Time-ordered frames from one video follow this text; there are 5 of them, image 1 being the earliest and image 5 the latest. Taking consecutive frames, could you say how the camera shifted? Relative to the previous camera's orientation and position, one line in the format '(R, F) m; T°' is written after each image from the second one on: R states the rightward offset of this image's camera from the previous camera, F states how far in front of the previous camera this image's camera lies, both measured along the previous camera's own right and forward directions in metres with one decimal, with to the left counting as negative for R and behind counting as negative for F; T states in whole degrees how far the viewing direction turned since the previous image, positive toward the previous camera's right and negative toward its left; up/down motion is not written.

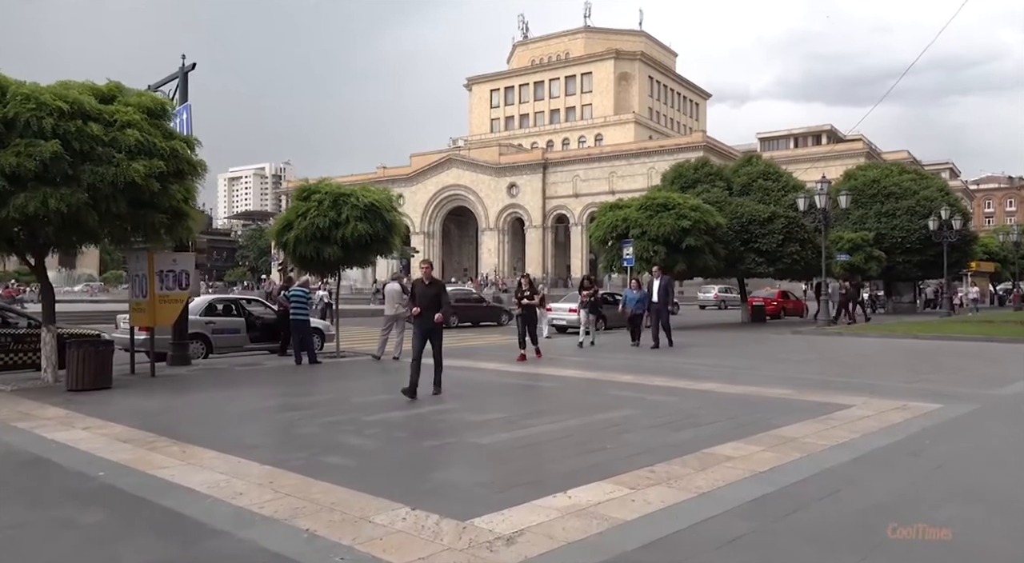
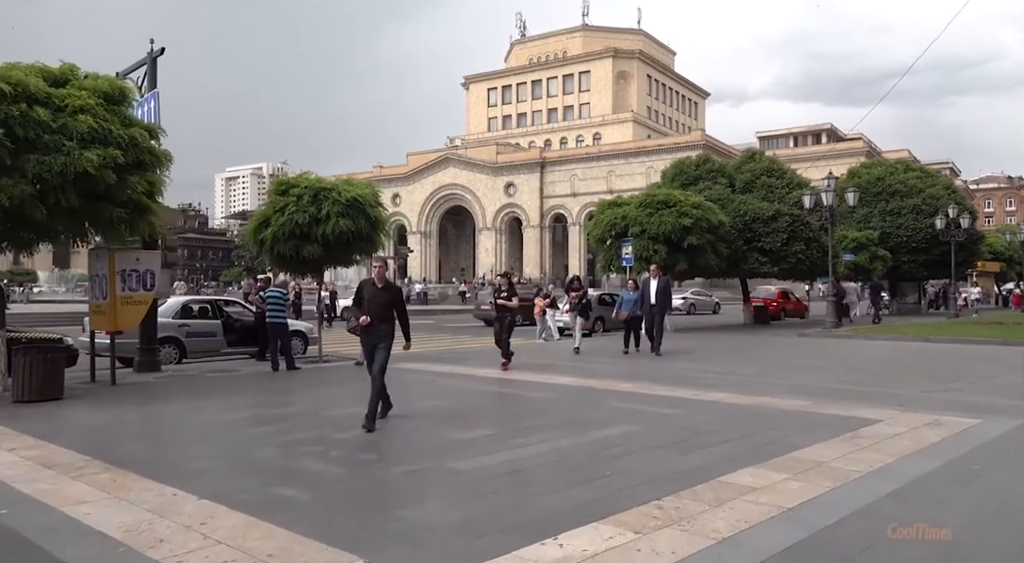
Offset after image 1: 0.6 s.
(+0.1, +1.0) m; 0°
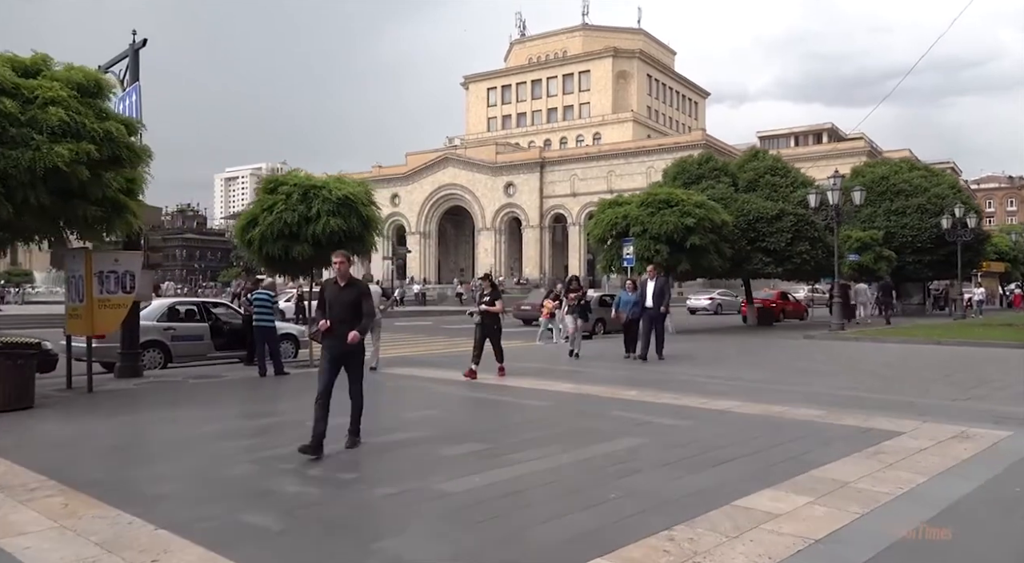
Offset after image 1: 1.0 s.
(0.0, +0.6) m; 0°
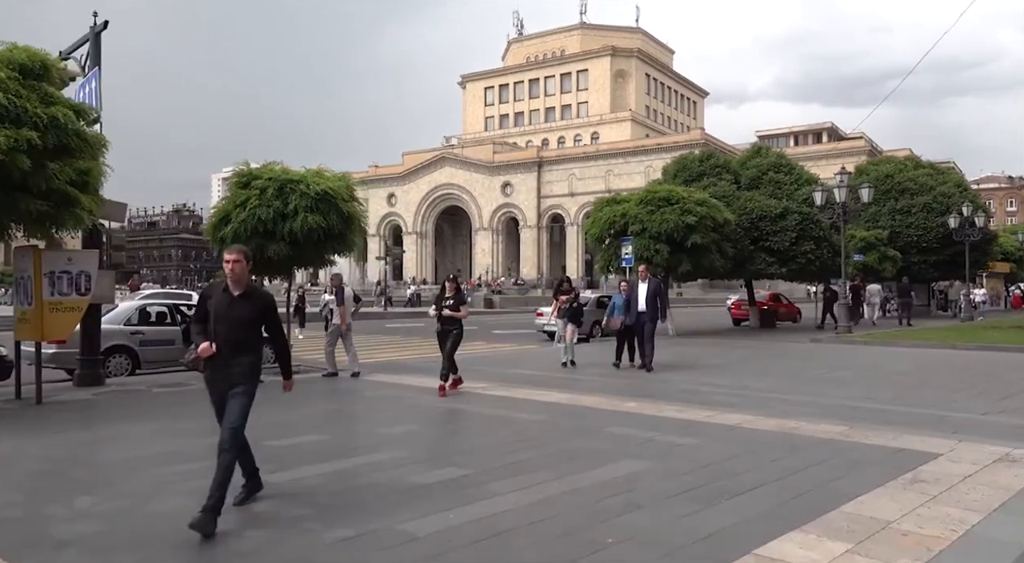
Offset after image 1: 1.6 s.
(+0.1, +1.0) m; 0°
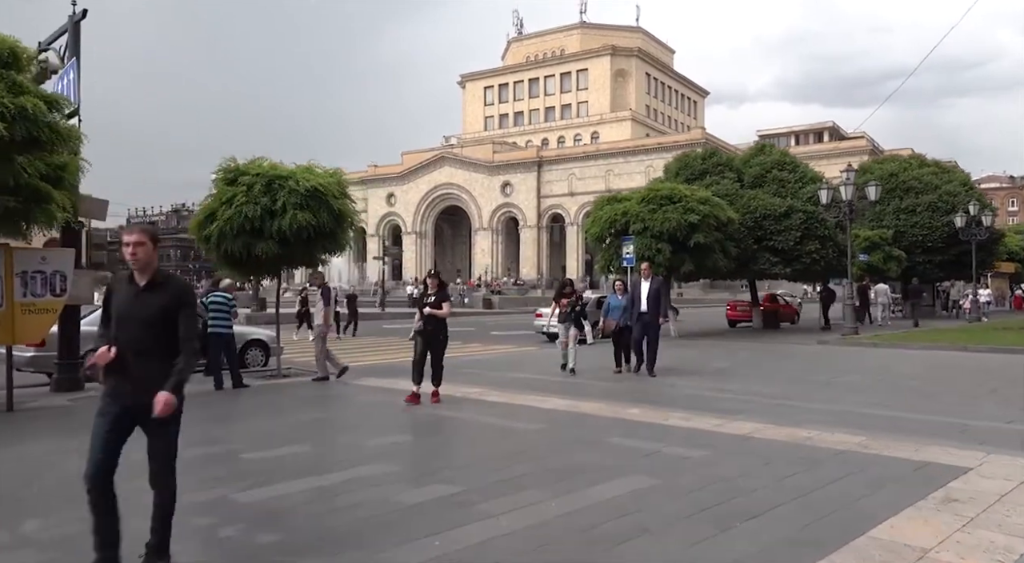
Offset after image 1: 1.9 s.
(0.0, +0.6) m; 0°
